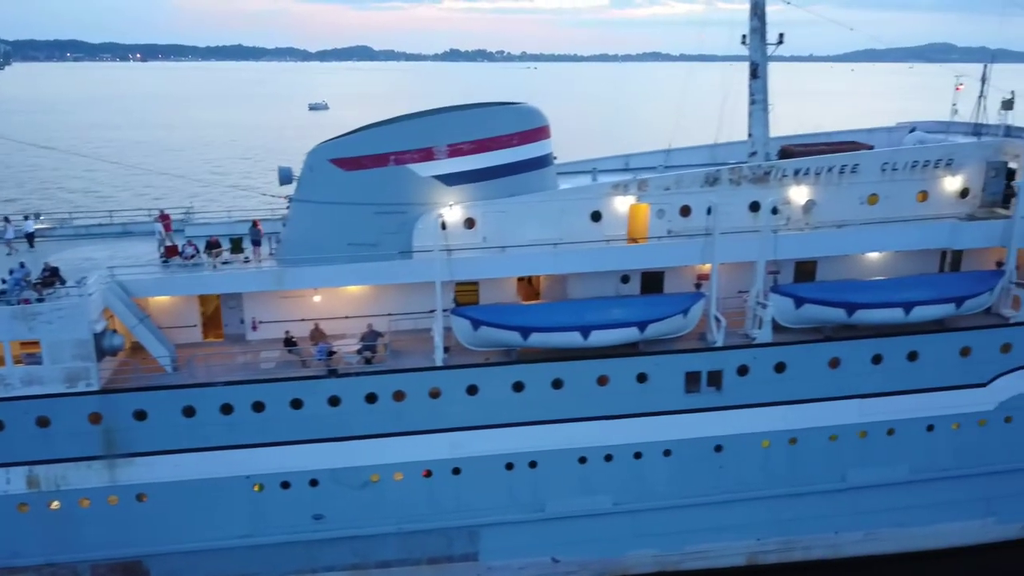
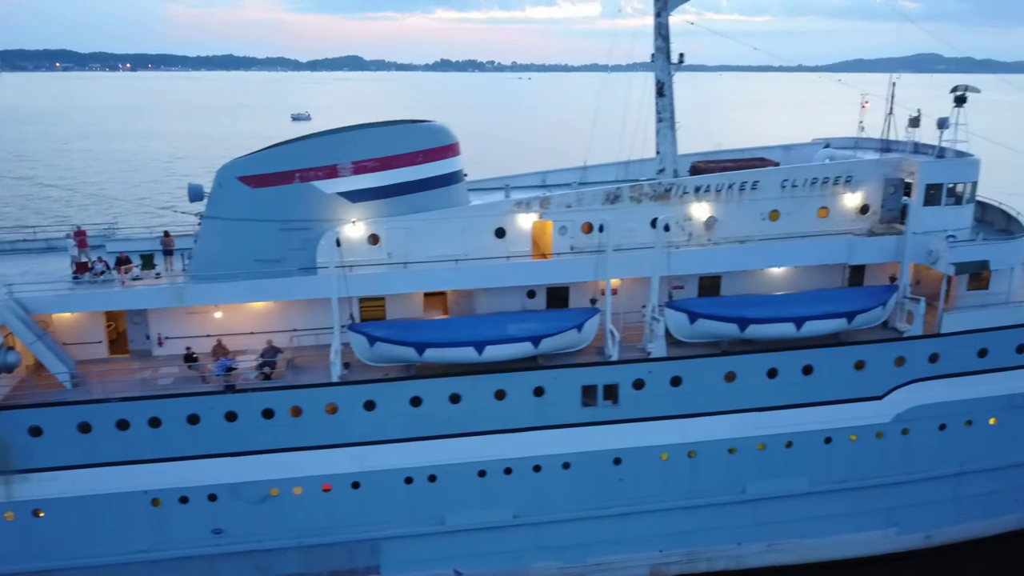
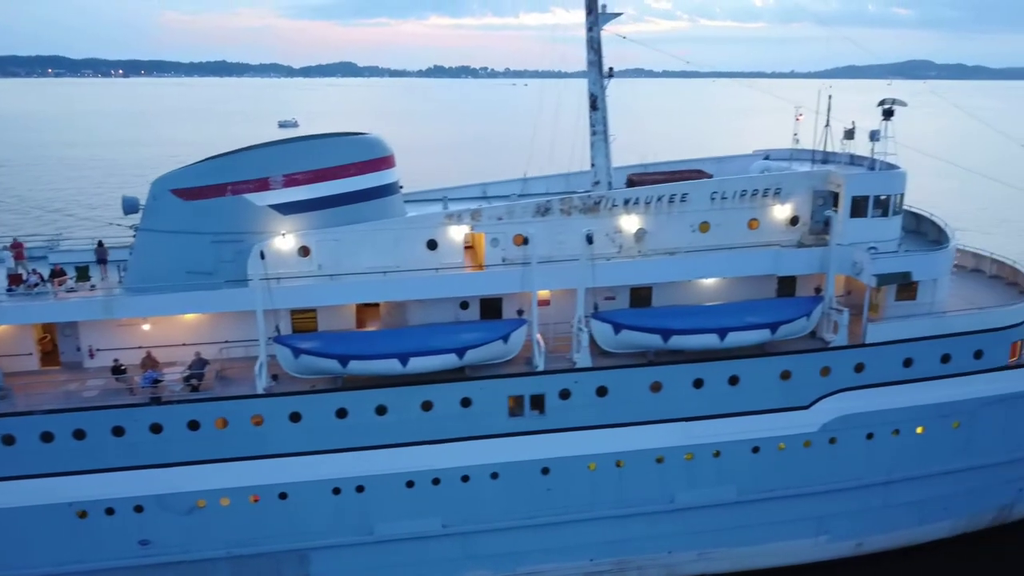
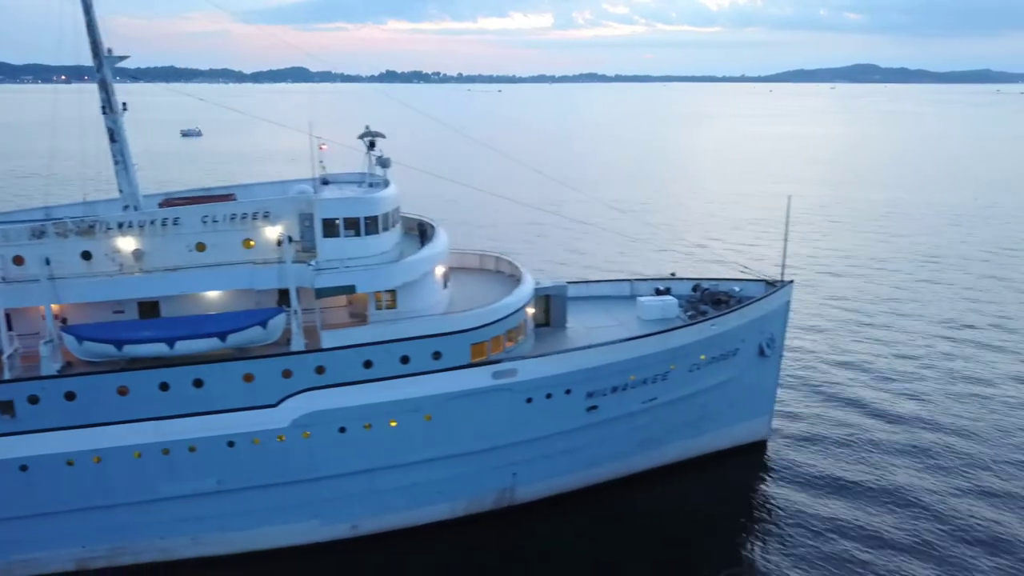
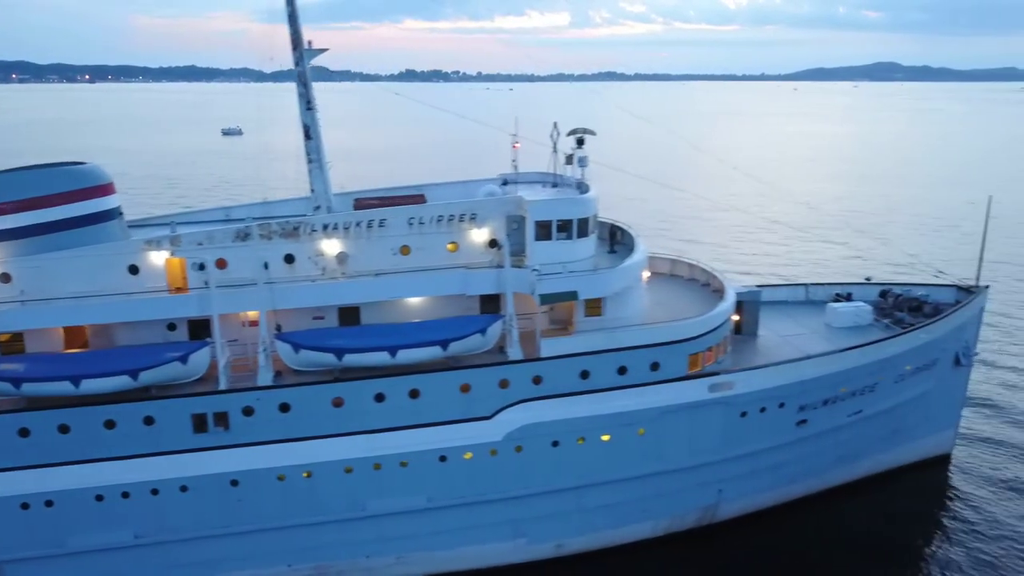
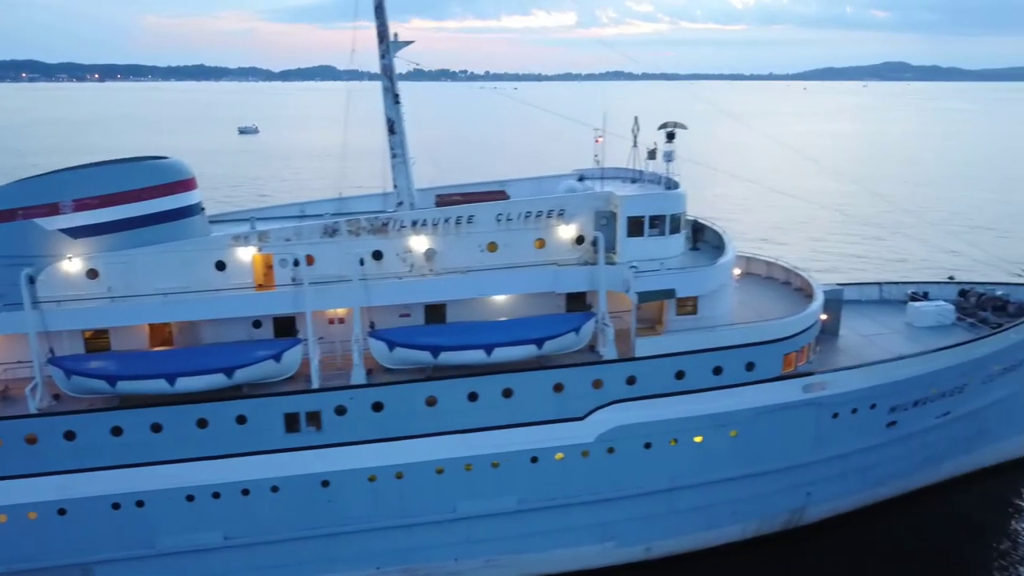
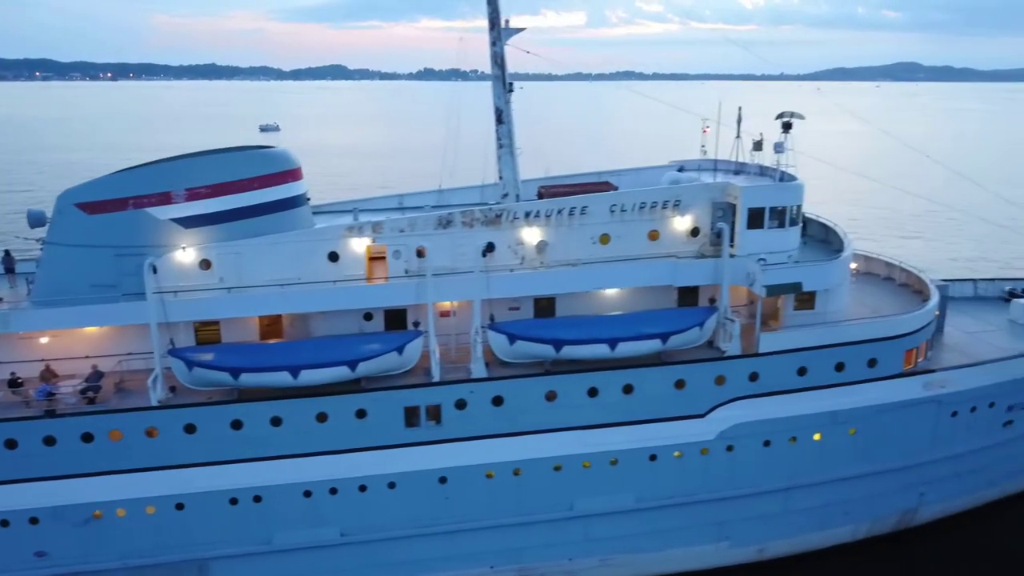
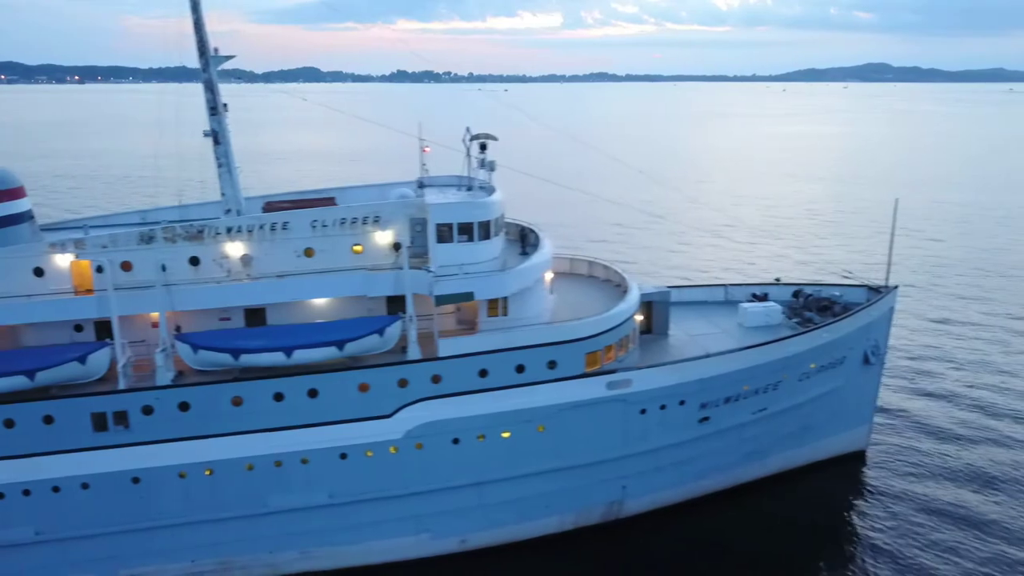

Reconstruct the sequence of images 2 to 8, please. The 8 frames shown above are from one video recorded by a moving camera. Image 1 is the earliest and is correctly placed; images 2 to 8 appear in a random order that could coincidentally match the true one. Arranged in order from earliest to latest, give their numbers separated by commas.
2, 3, 7, 6, 5, 8, 4
